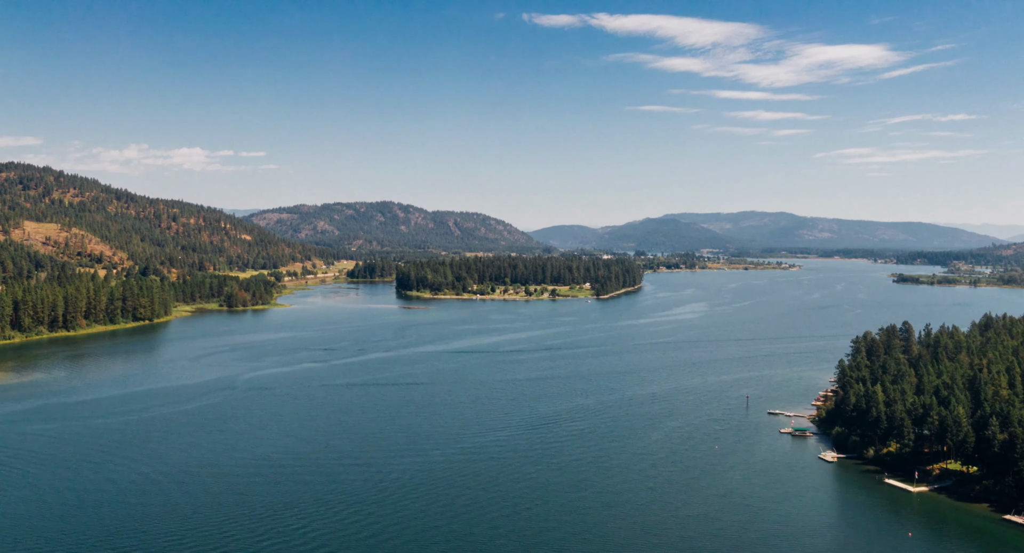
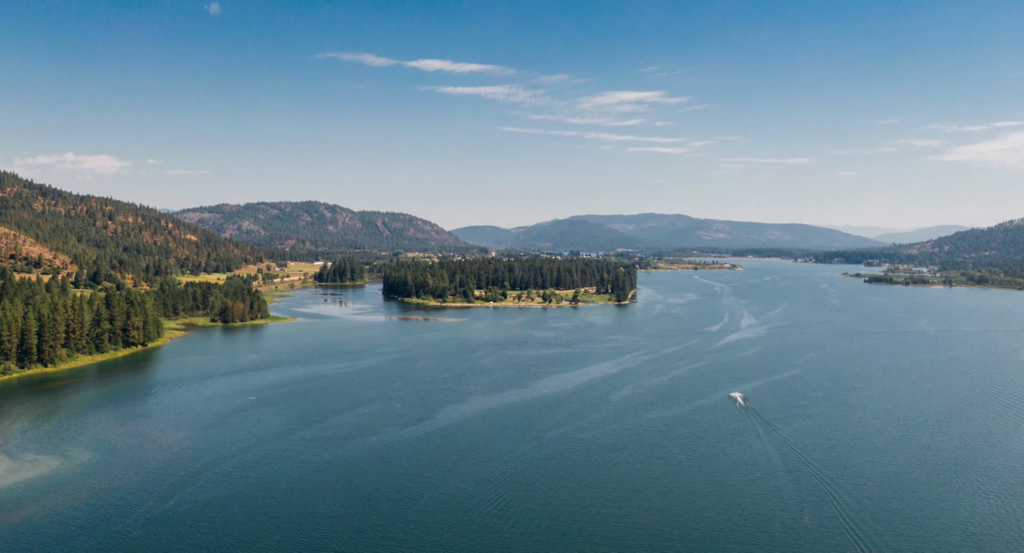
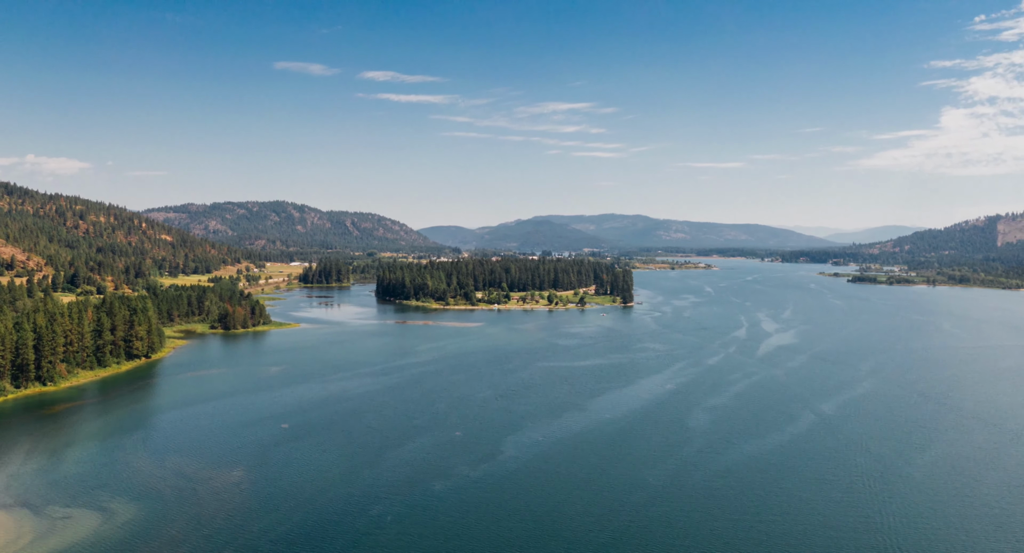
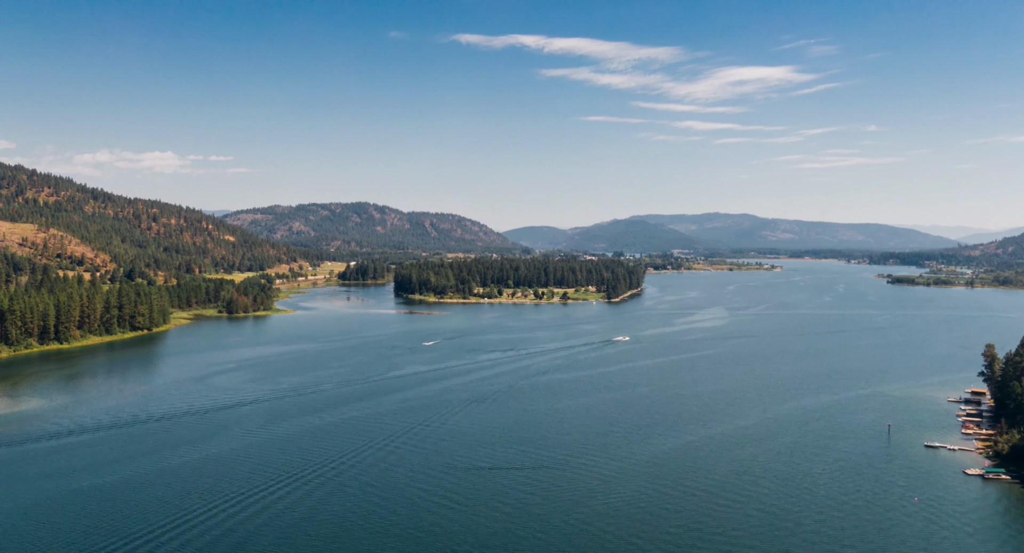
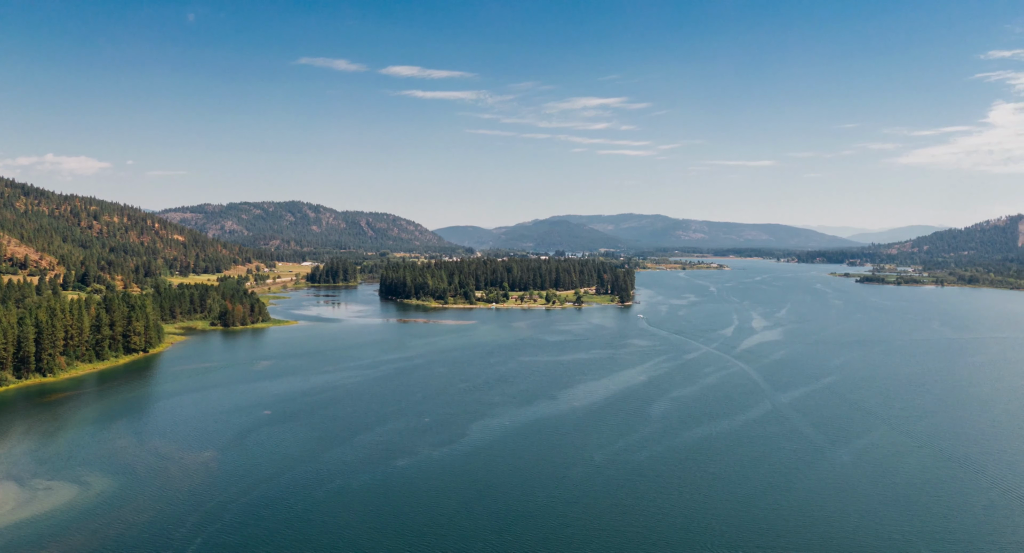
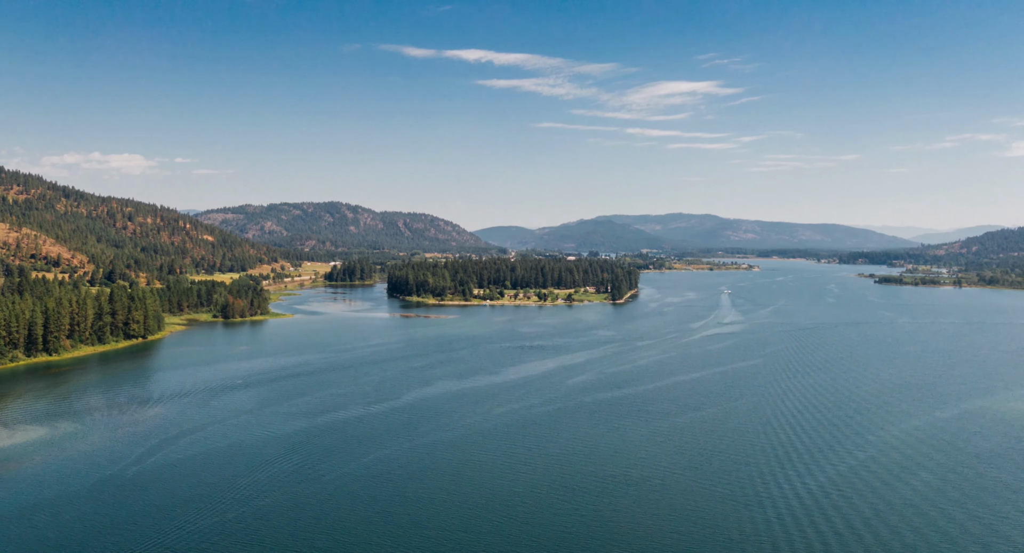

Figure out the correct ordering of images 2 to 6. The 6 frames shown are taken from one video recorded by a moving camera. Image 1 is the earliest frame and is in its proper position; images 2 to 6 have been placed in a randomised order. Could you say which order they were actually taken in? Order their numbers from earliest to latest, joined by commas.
4, 6, 2, 5, 3
